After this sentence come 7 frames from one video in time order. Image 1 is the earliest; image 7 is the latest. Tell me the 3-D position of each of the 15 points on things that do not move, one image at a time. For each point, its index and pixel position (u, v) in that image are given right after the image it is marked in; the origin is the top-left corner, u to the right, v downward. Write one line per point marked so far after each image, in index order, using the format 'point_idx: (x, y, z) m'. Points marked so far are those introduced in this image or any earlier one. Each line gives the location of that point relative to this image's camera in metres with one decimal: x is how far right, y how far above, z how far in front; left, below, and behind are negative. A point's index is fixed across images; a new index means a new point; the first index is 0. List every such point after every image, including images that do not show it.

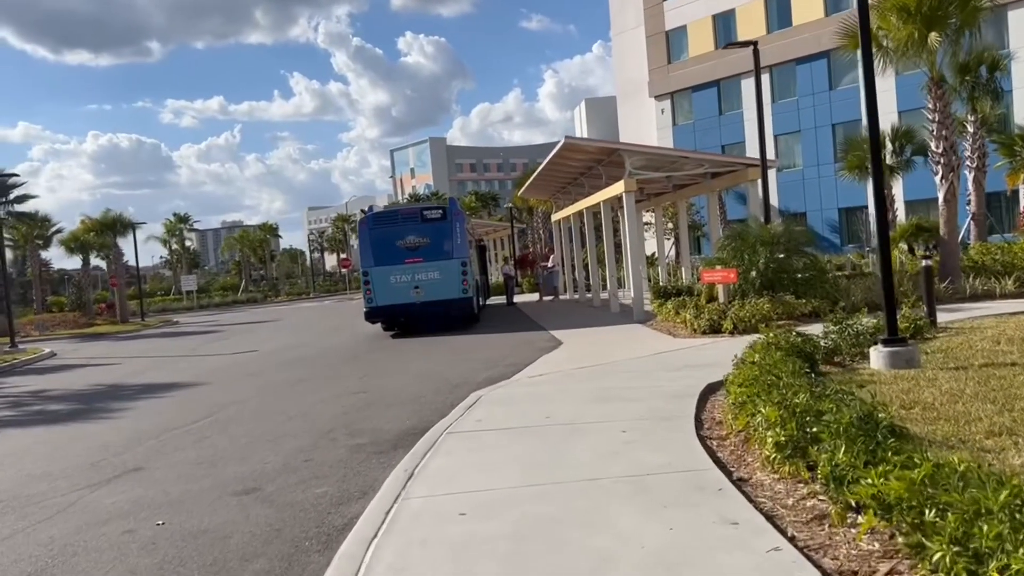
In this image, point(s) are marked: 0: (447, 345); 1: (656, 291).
0: (-1.4, -1.2, +18.2) m
1: (+3.3, -0.1, +19.1) m
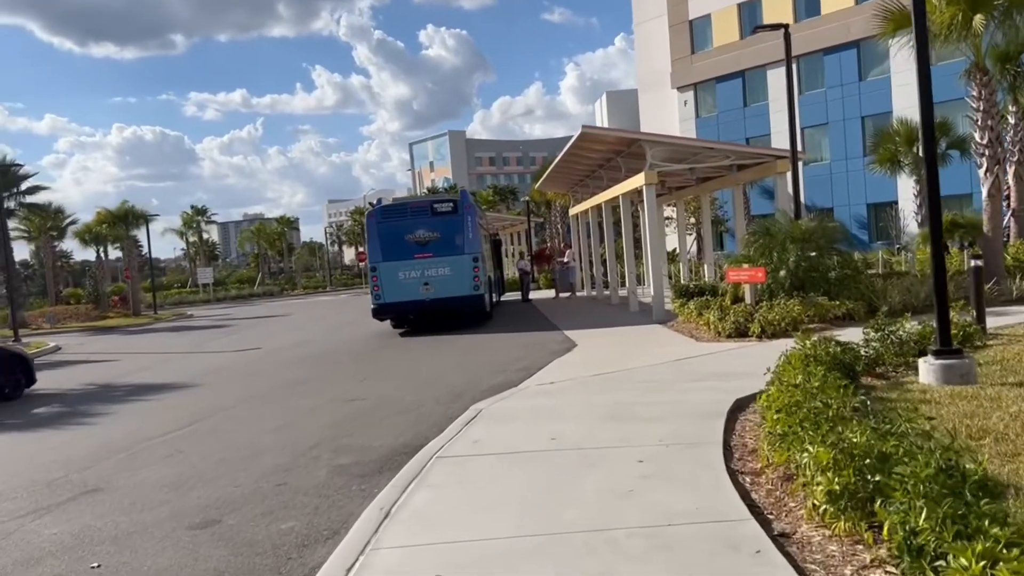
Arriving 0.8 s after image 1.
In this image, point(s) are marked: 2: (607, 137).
0: (-1.2, -1.2, +17.3) m
1: (+3.5, -0.1, +18.1) m
2: (+2.2, +3.5, +19.8) m
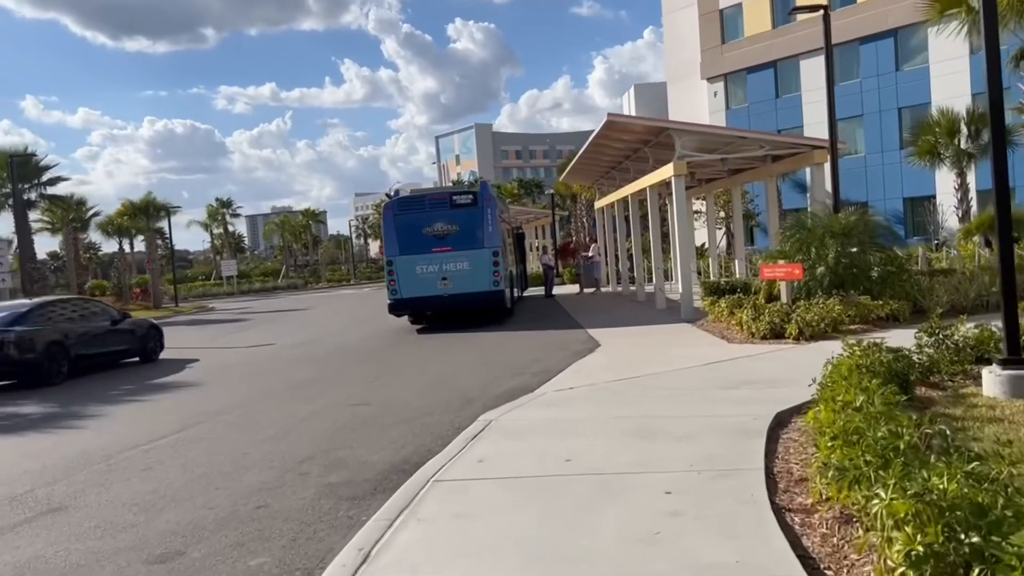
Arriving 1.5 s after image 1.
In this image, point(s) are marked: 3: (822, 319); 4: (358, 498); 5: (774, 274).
0: (-0.8, -1.1, +16.5) m
1: (+4.0, 0.0, +17.1) m
2: (+2.7, +3.6, +18.9) m
3: (+4.6, -0.5, +12.6) m
4: (-1.1, -1.5, +6.1) m
5: (+4.2, +0.2, +13.6) m
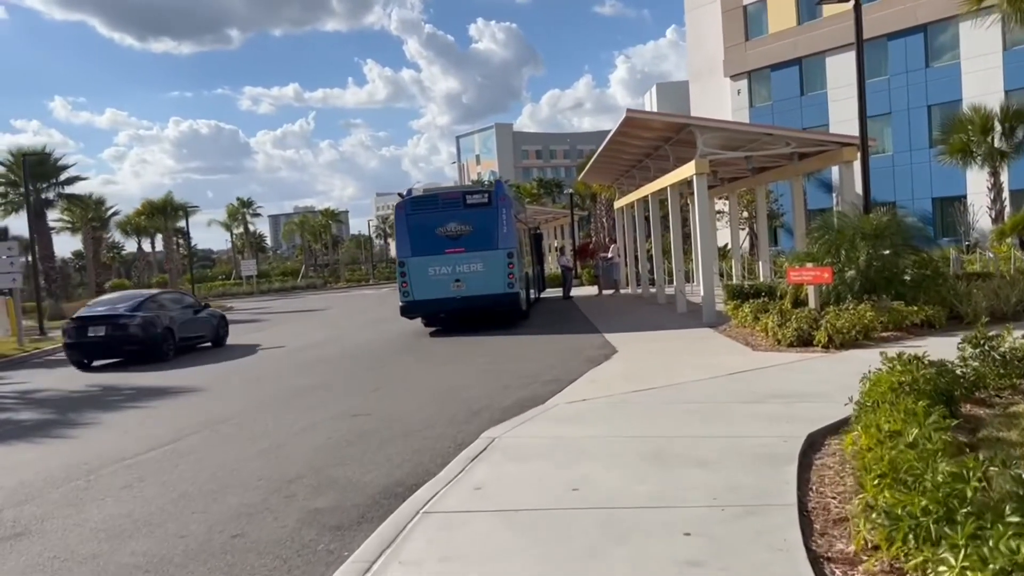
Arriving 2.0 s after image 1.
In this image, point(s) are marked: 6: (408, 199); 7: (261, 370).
0: (-0.5, -1.1, +15.9) m
1: (+4.2, -0.1, +16.4) m
2: (+3.1, +3.6, +18.2) m
3: (+4.8, -0.5, +11.8) m
4: (-1.1, -1.6, +5.5) m
5: (+4.4, +0.2, +12.9) m
6: (-2.4, +2.0, +19.5) m
7: (-4.5, -1.5, +15.1) m
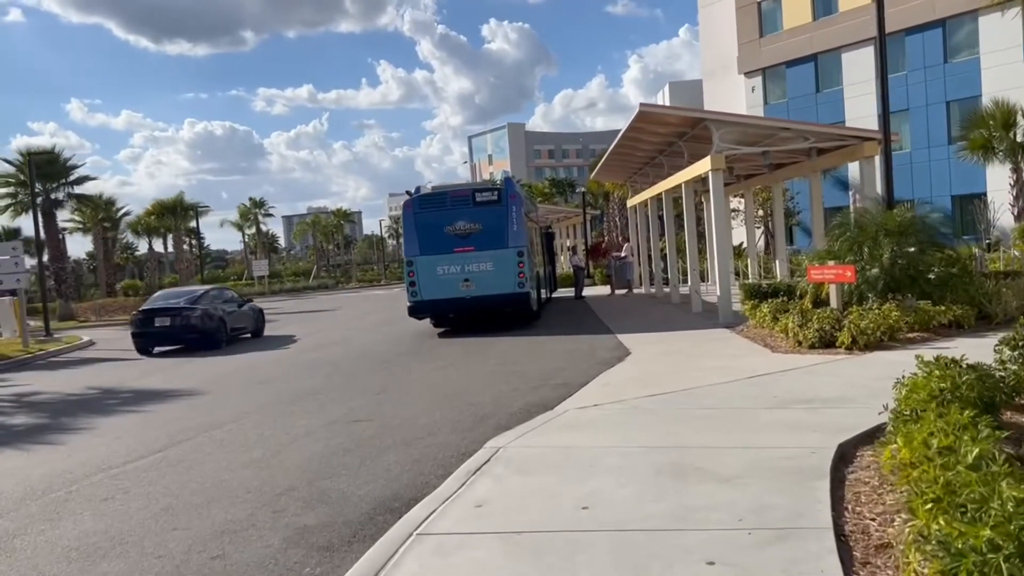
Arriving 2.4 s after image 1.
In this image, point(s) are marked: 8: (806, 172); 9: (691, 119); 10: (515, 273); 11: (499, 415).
0: (-0.3, -1.1, +15.4) m
1: (+4.4, 0.0, +15.9) m
2: (+3.3, +3.6, +17.7) m
3: (+4.9, -0.5, +11.3) m
4: (-1.1, -1.5, +5.0) m
5: (+4.5, +0.2, +12.4) m
6: (-2.2, +2.1, +19.1) m
7: (-4.3, -1.5, +14.7) m
8: (+6.8, +2.7, +19.6) m
9: (+3.7, +3.5, +17.8) m
10: (+0.1, +0.3, +18.9) m
11: (-0.1, -1.3, +8.6) m
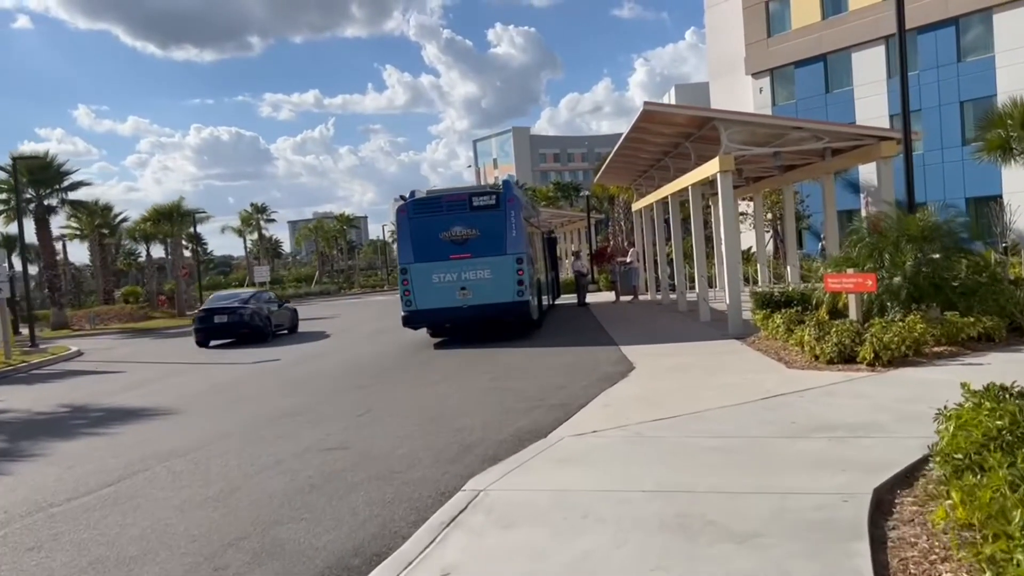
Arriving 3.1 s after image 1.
0: (-0.4, -1.3, +14.6) m
1: (+4.4, -0.2, +15.0) m
2: (+3.2, +3.4, +16.9) m
3: (+4.8, -0.6, +10.4) m
4: (-1.2, -1.7, +4.2) m
5: (+4.5, 0.0, +11.5) m
6: (-2.2, +1.9, +18.2) m
7: (-4.4, -1.6, +13.9) m
8: (+6.8, +2.5, +18.7) m
9: (+3.7, +3.4, +16.9) m
10: (0.0, +0.2, +18.1) m
11: (-0.2, -1.4, +7.7) m
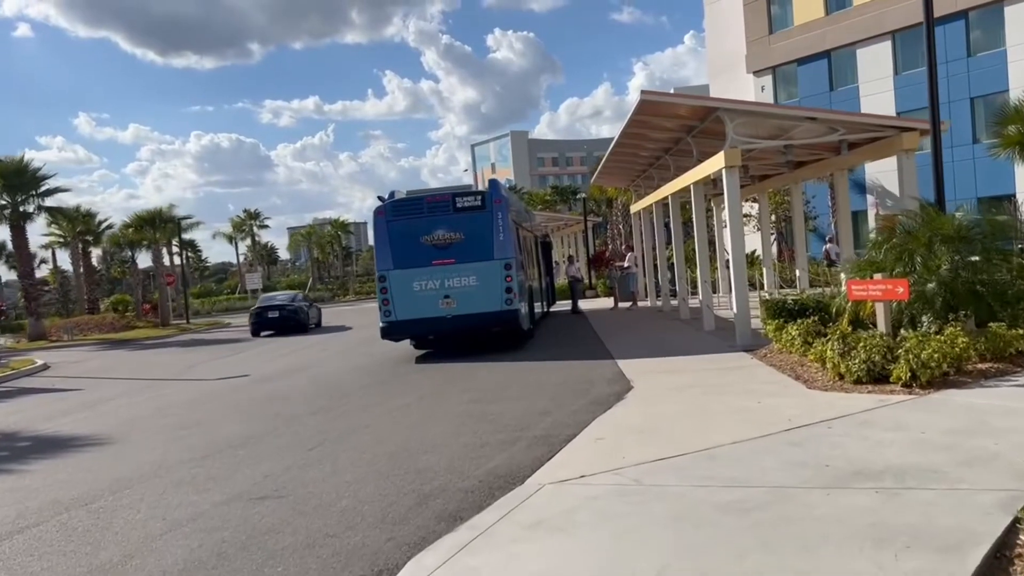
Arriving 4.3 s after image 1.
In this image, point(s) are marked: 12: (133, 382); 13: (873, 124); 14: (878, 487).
0: (-0.6, -1.4, +13.1) m
1: (+4.1, -0.3, +13.6) m
2: (+3.0, +3.3, +15.4) m
3: (+4.6, -0.7, +9.0) m
4: (-1.4, -1.8, +2.8) m
5: (+4.2, -0.1, +10.1) m
6: (-2.4, +1.7, +16.8) m
7: (-4.6, -1.8, +12.4) m
8: (+6.5, +2.4, +17.3) m
9: (+3.4, +3.2, +15.5) m
10: (-0.2, 0.0, +16.6) m
11: (-0.5, -1.5, +6.3) m
12: (-8.0, -2.0, +17.8) m
13: (+6.2, +2.8, +14.6) m
14: (+2.4, -1.3, +5.6) m
